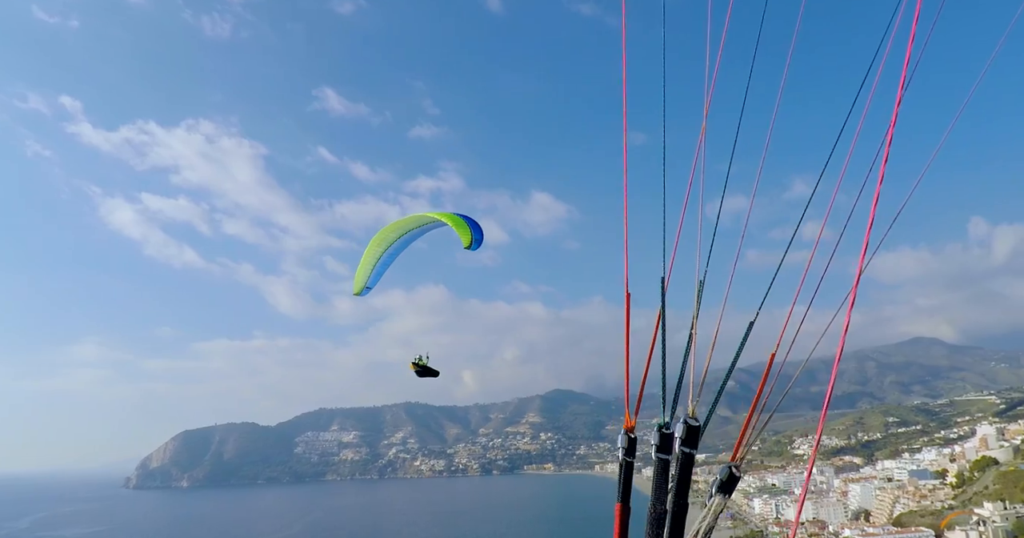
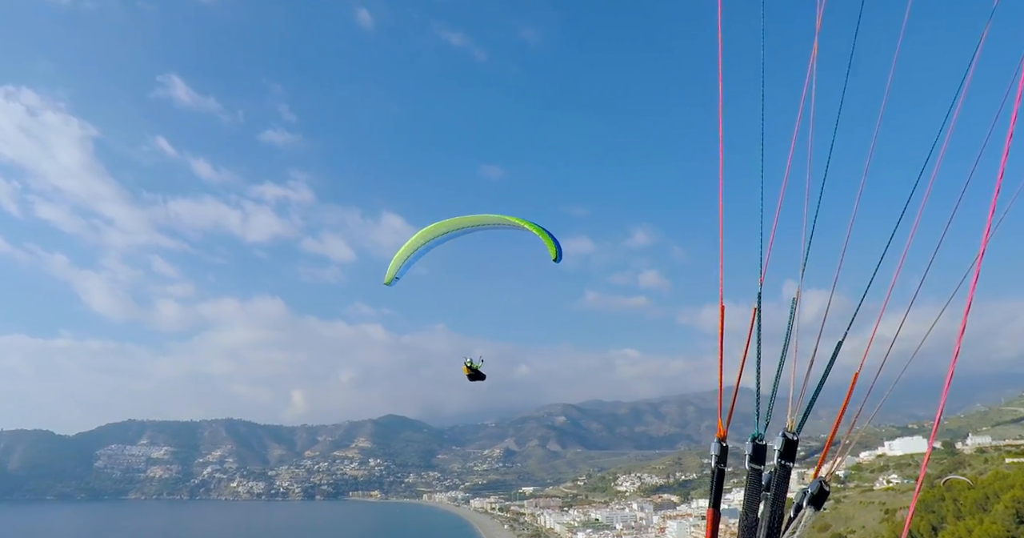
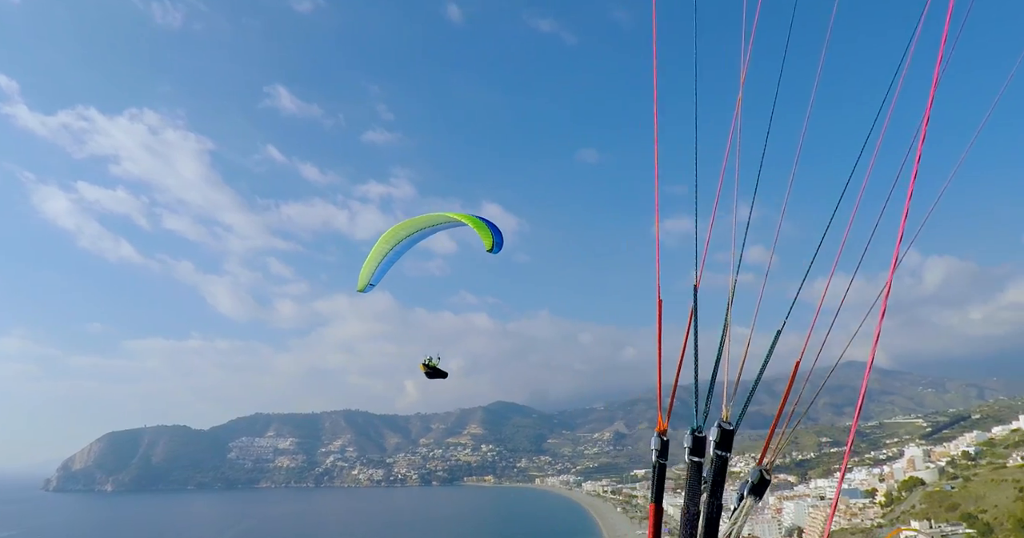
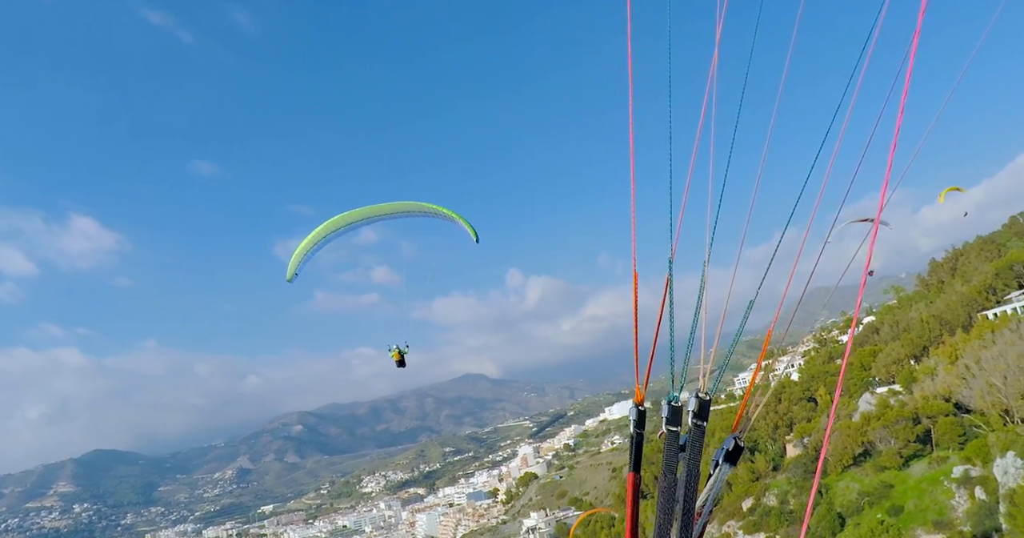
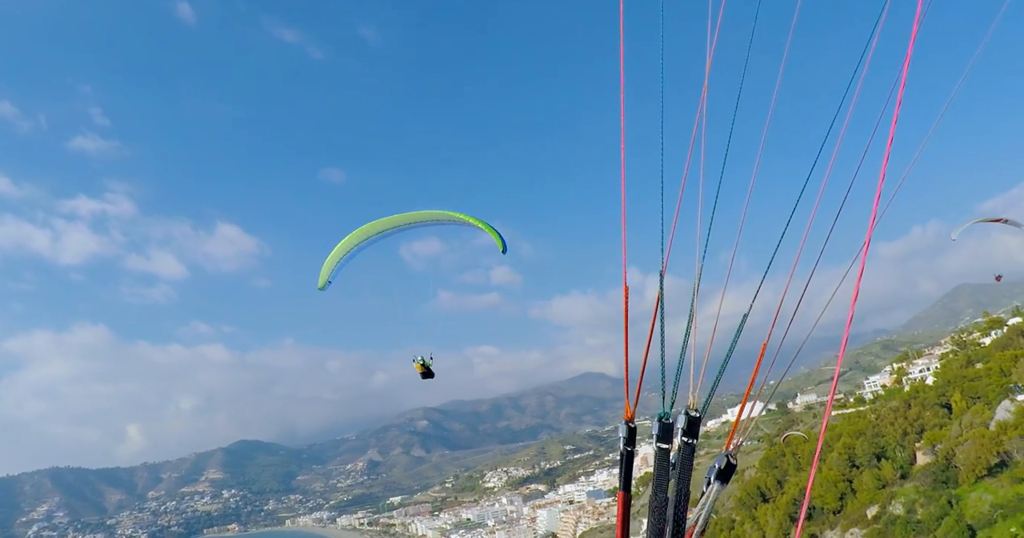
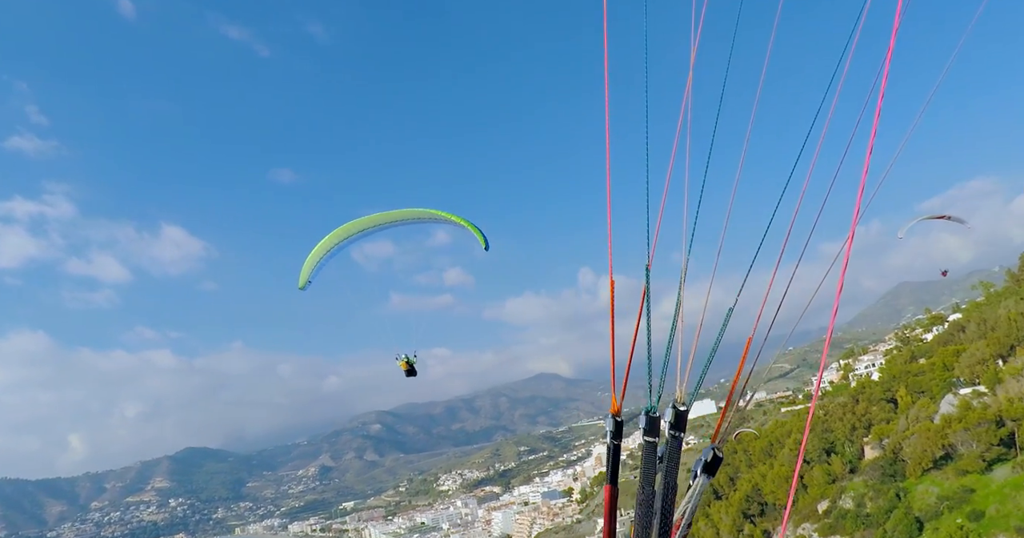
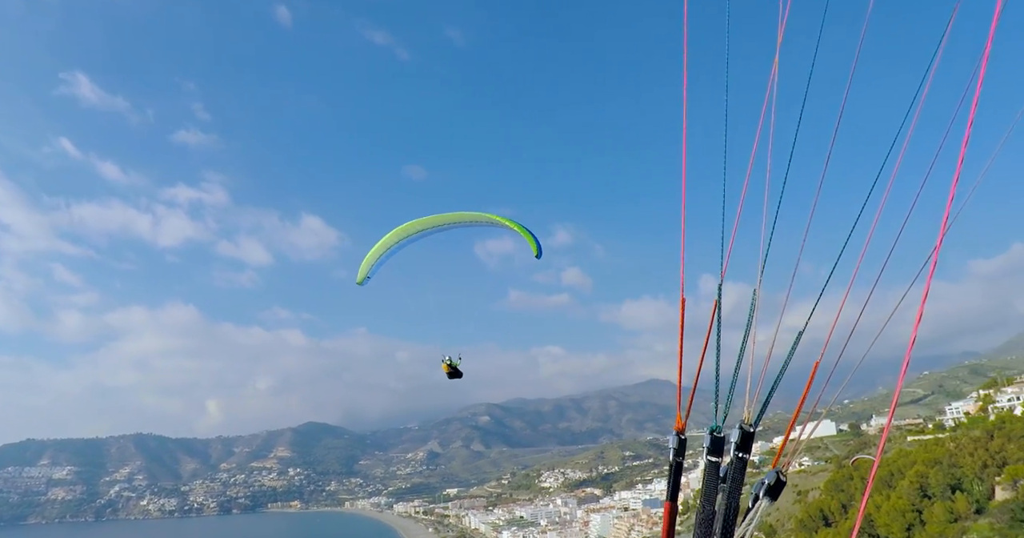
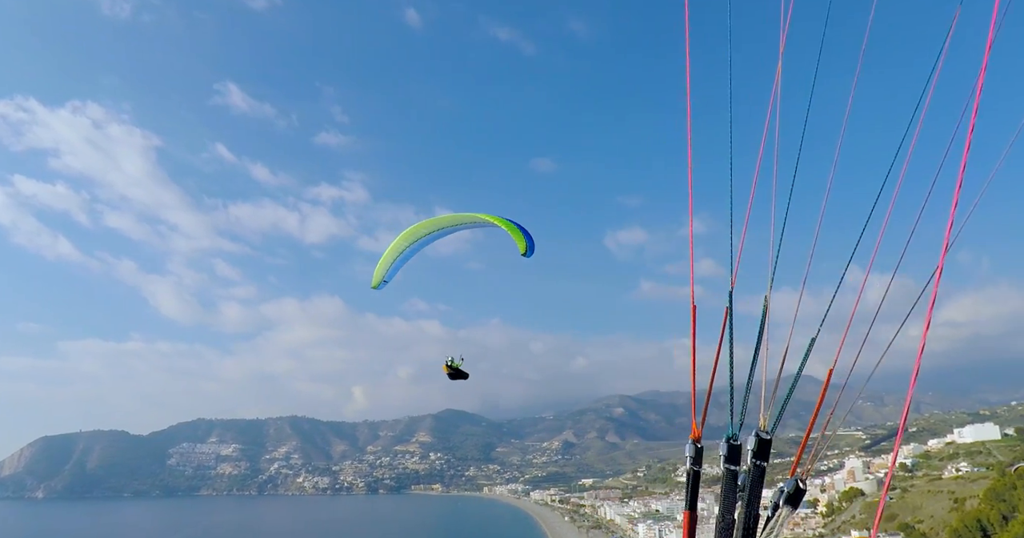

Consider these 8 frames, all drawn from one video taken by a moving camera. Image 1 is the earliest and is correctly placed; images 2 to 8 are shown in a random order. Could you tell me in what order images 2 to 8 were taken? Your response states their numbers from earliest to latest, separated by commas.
3, 8, 2, 7, 5, 6, 4
